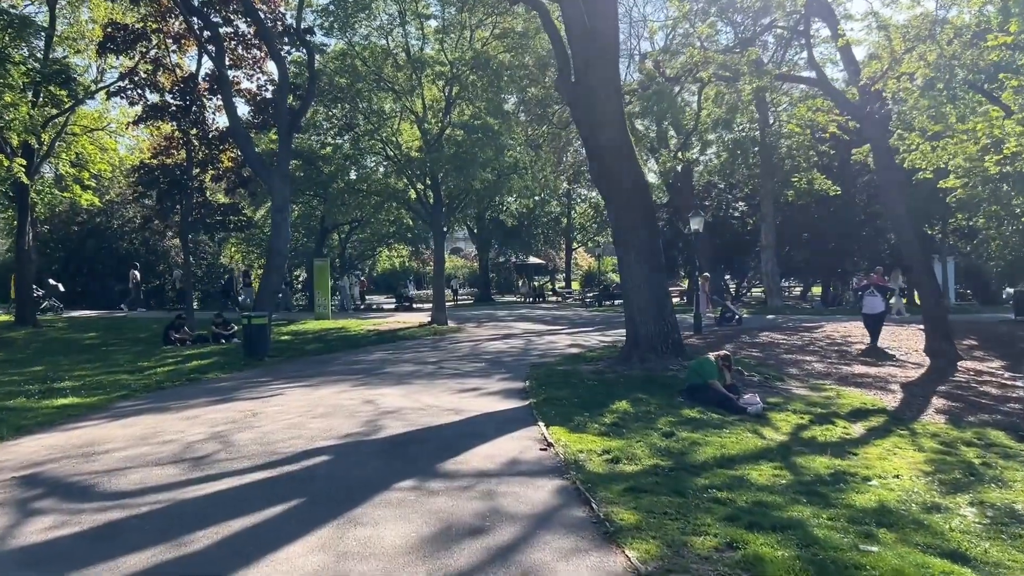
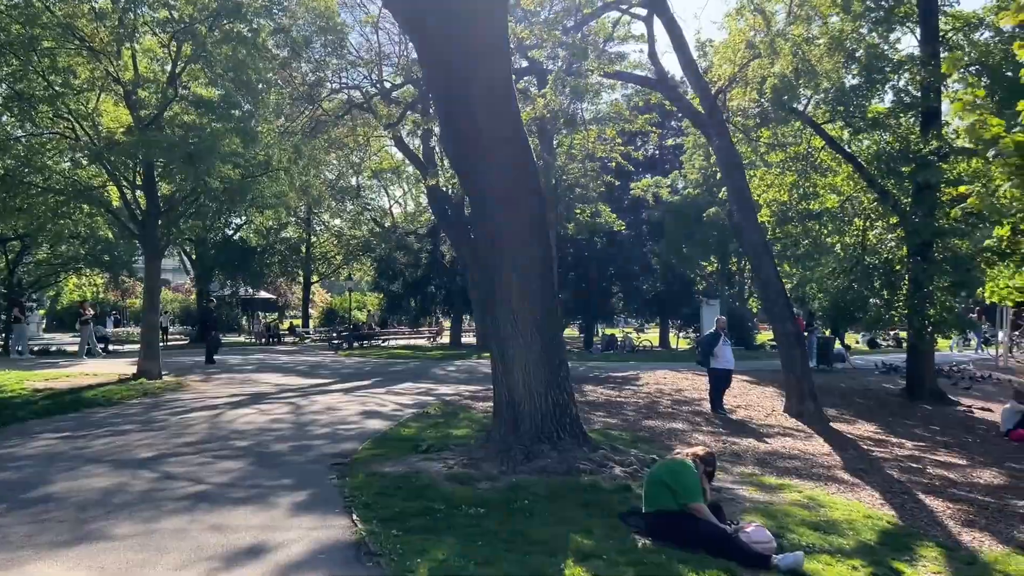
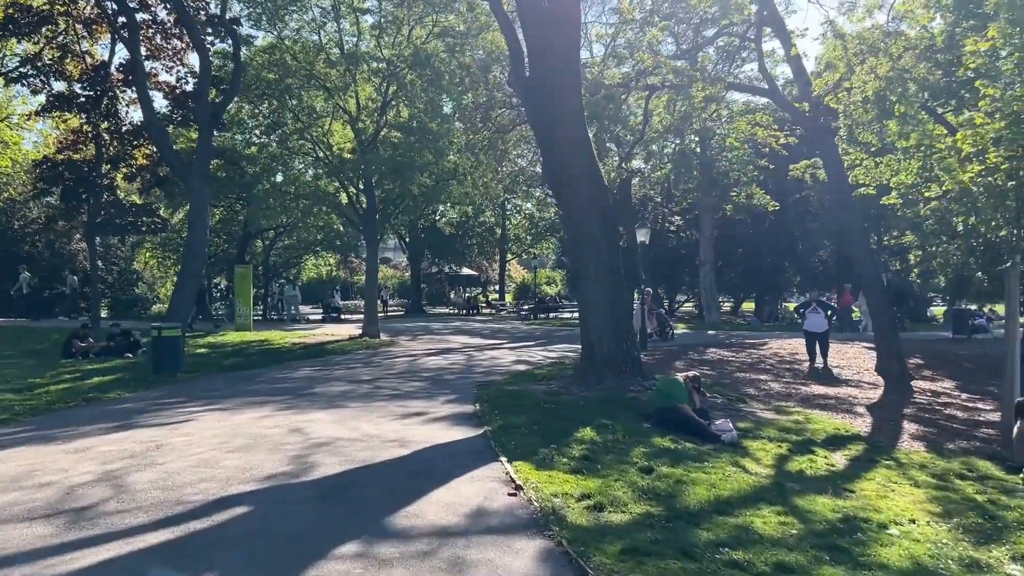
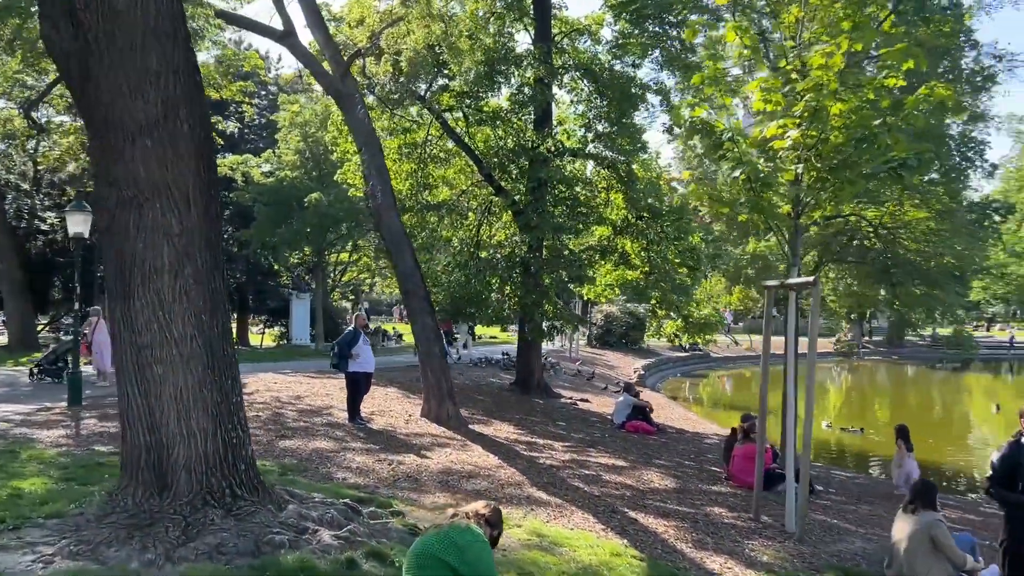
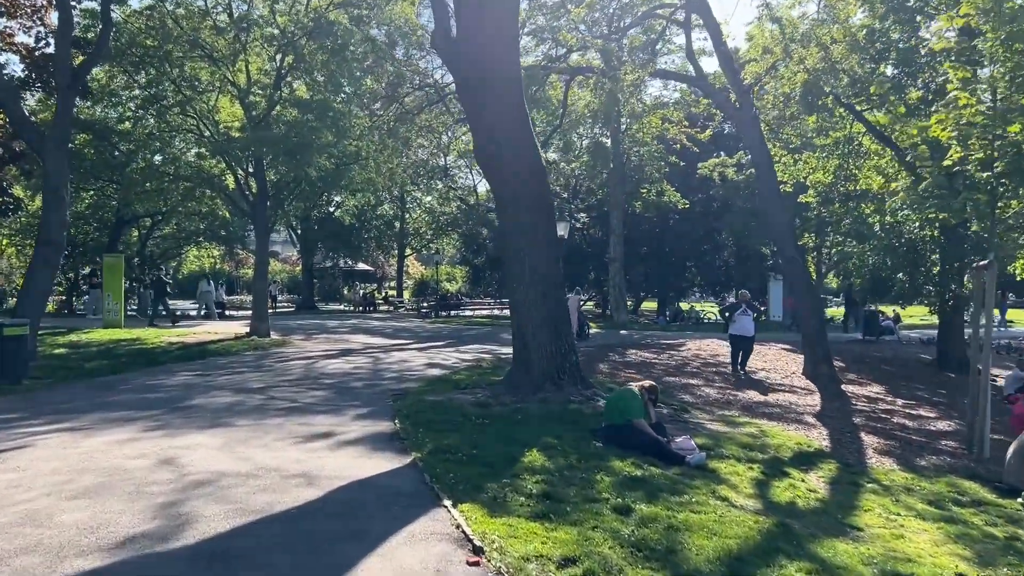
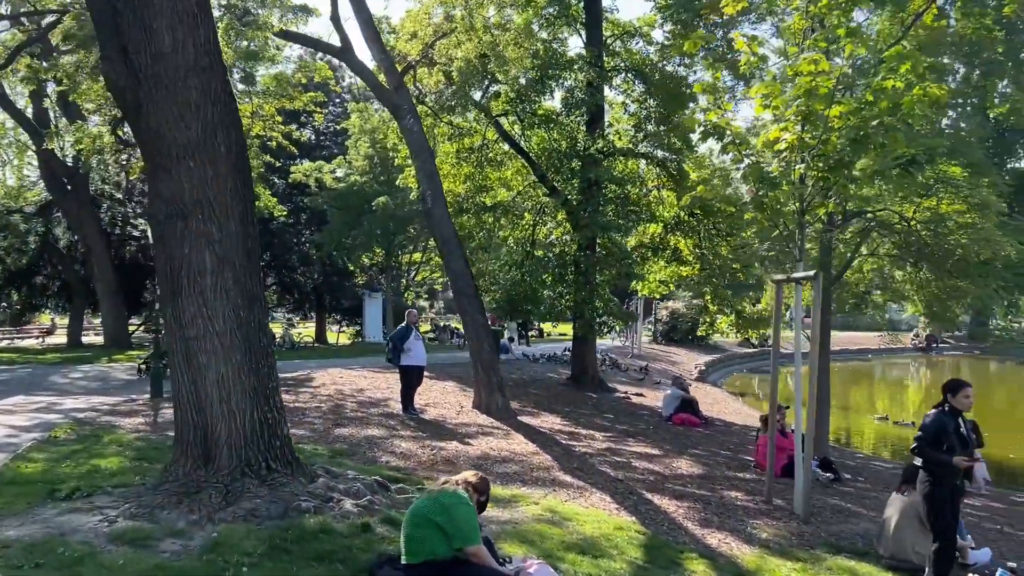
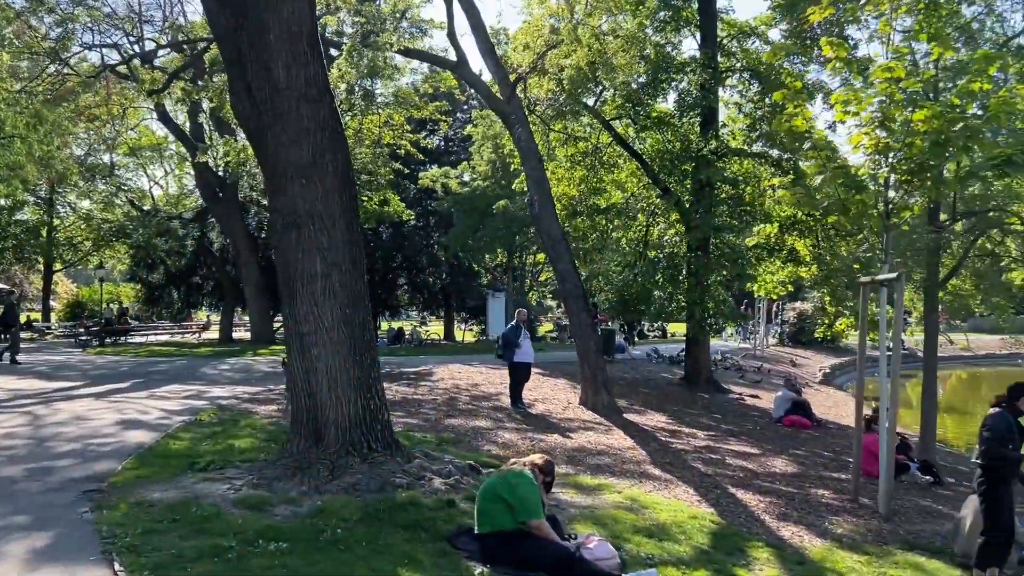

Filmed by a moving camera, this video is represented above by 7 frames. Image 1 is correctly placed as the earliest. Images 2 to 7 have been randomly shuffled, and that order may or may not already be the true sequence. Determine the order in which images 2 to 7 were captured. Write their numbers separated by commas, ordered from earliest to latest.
3, 5, 2, 7, 6, 4
